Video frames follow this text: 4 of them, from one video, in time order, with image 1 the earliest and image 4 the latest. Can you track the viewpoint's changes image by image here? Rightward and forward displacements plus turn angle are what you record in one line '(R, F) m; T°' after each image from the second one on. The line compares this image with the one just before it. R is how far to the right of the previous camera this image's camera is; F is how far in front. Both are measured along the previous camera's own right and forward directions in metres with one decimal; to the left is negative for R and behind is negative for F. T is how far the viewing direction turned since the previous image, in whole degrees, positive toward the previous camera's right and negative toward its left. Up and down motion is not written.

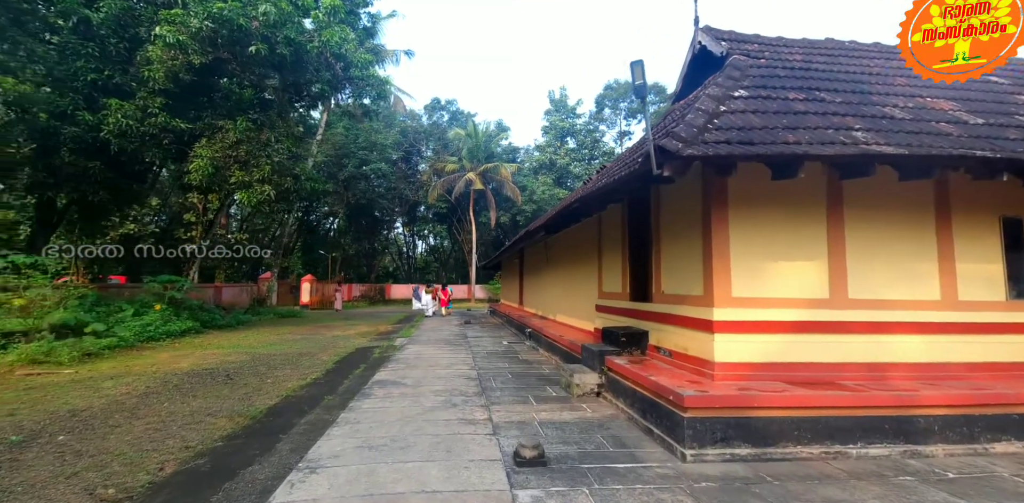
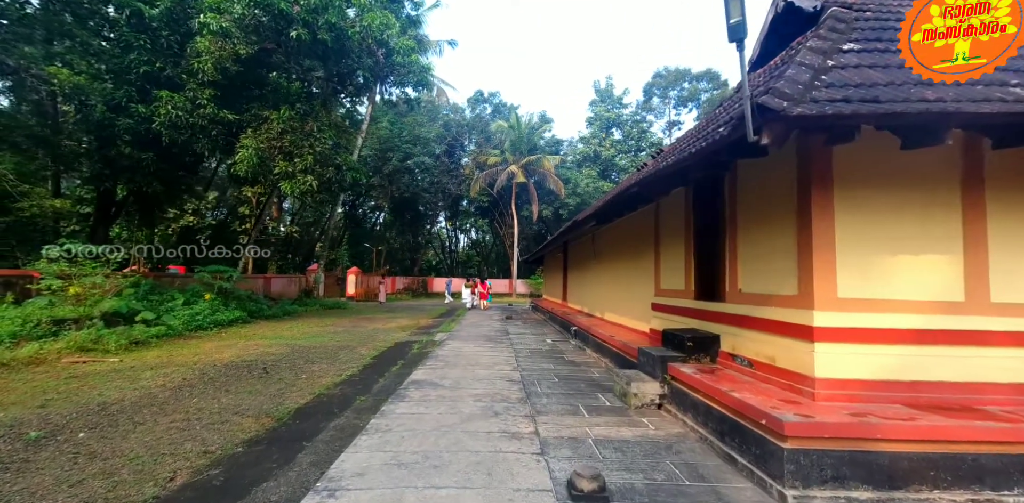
(-0.1, +0.5) m; -6°
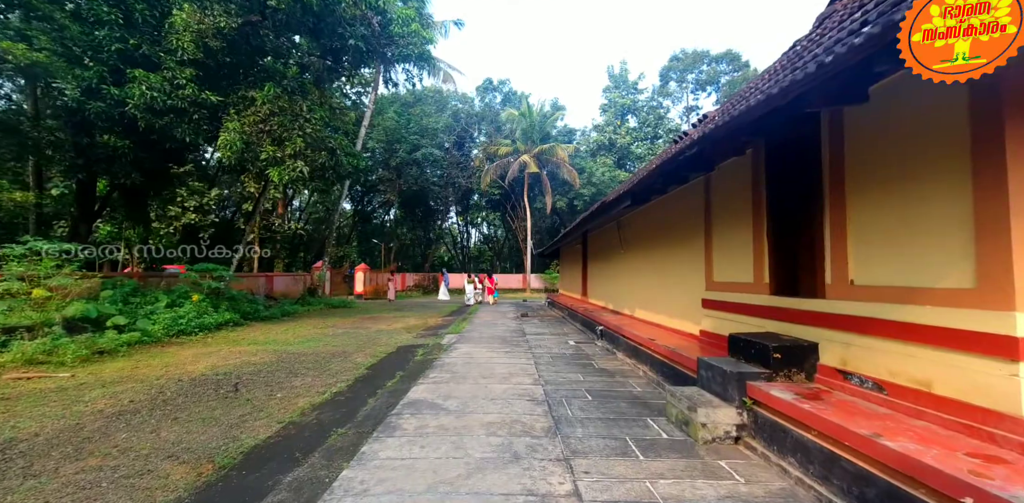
(-0.1, +1.0) m; -2°
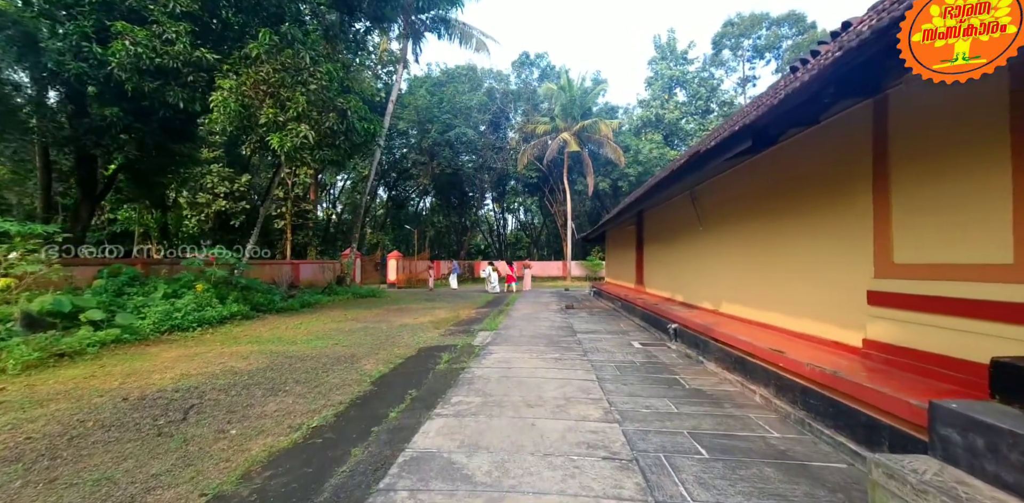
(-0.2, +1.5) m; -5°
